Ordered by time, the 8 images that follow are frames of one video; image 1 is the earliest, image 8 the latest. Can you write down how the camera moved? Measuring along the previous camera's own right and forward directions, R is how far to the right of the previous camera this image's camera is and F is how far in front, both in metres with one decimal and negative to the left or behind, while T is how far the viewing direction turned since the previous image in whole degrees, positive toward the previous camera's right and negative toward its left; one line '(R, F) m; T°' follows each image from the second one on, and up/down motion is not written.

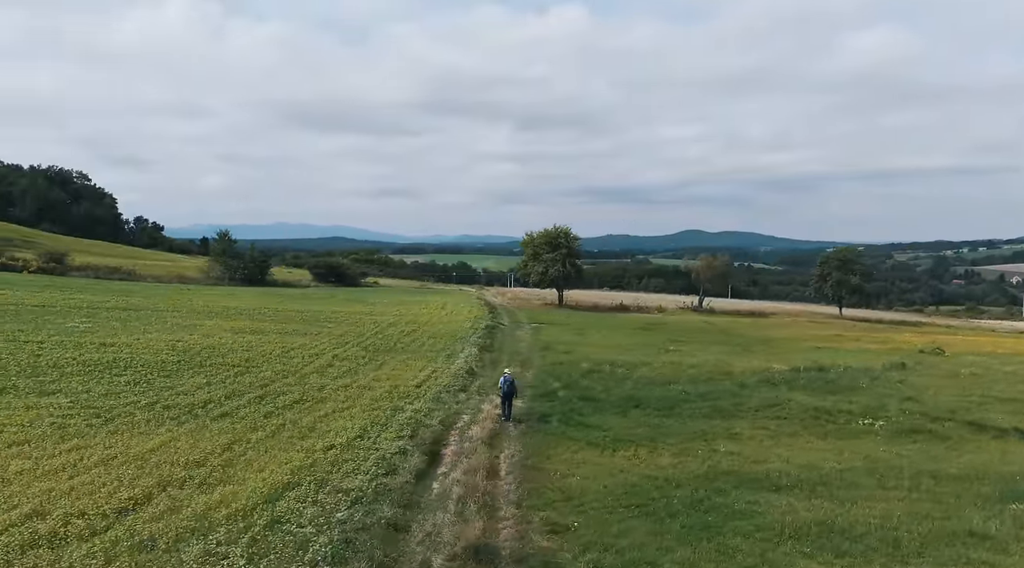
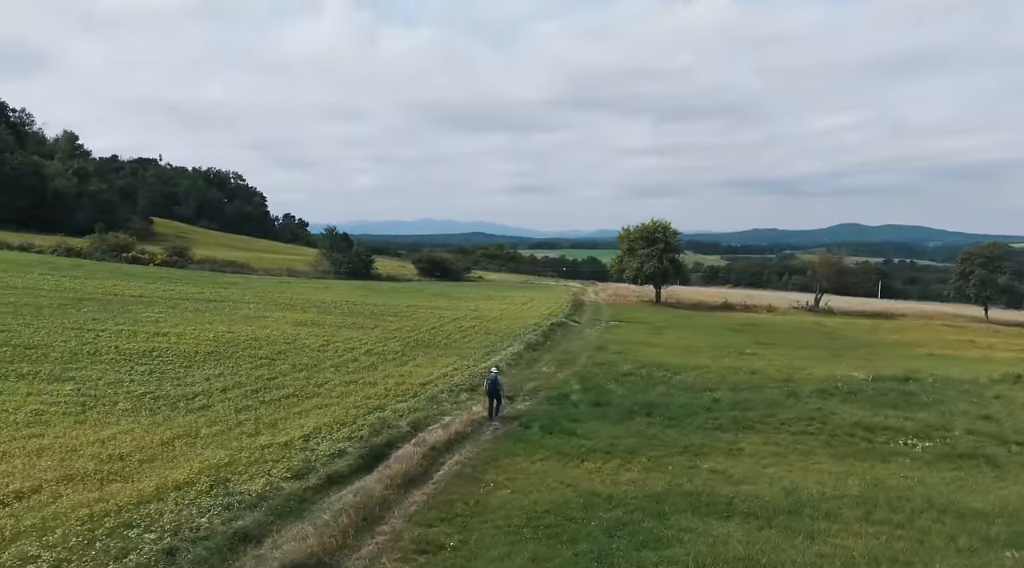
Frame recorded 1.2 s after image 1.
(+5.1, +1.8) m; -10°
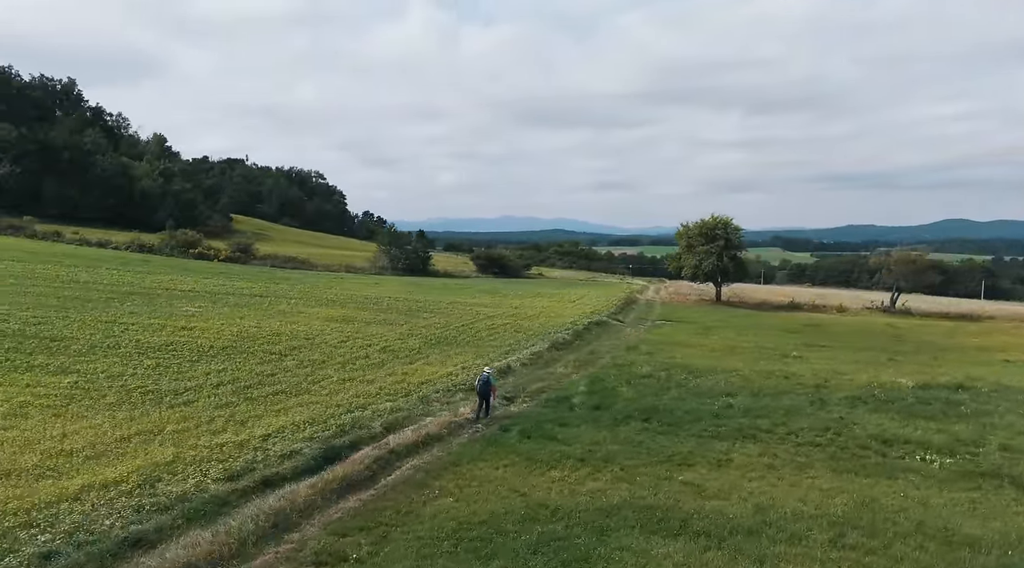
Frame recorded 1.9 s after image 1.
(+3.2, +1.1) m; -6°
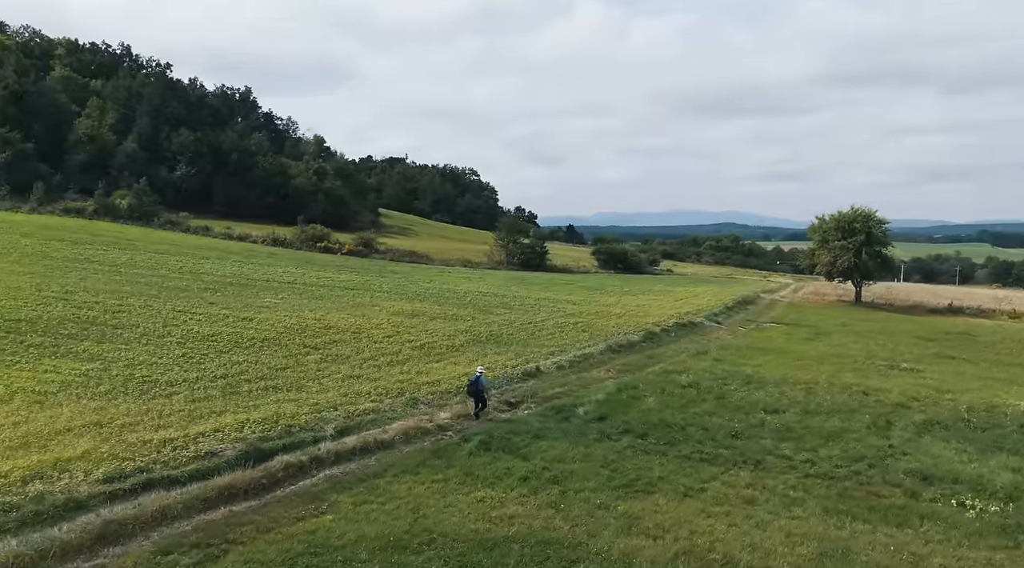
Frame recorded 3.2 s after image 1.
(+5.7, +2.8) m; -12°
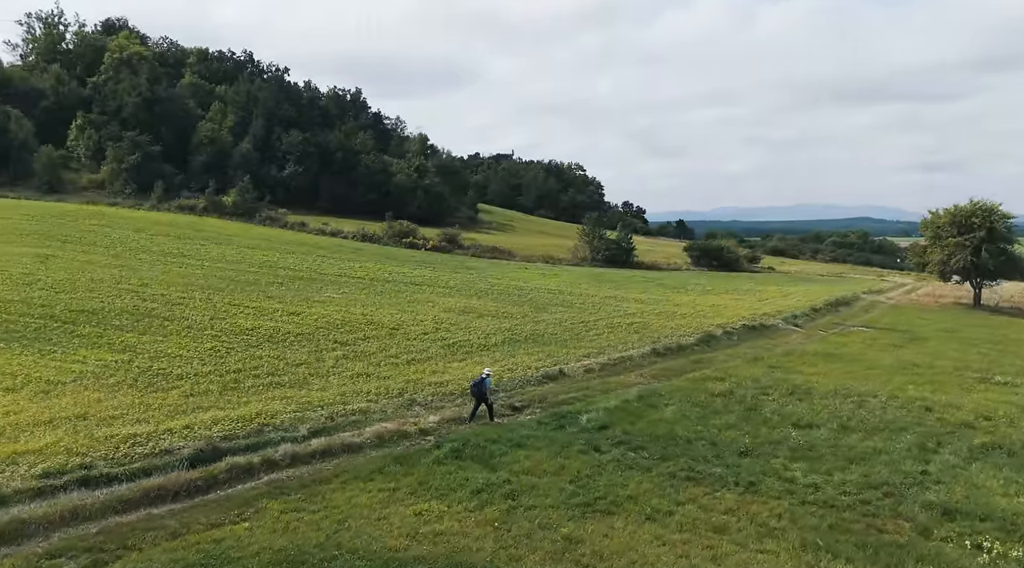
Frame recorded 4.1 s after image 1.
(+3.8, +1.6) m; -9°
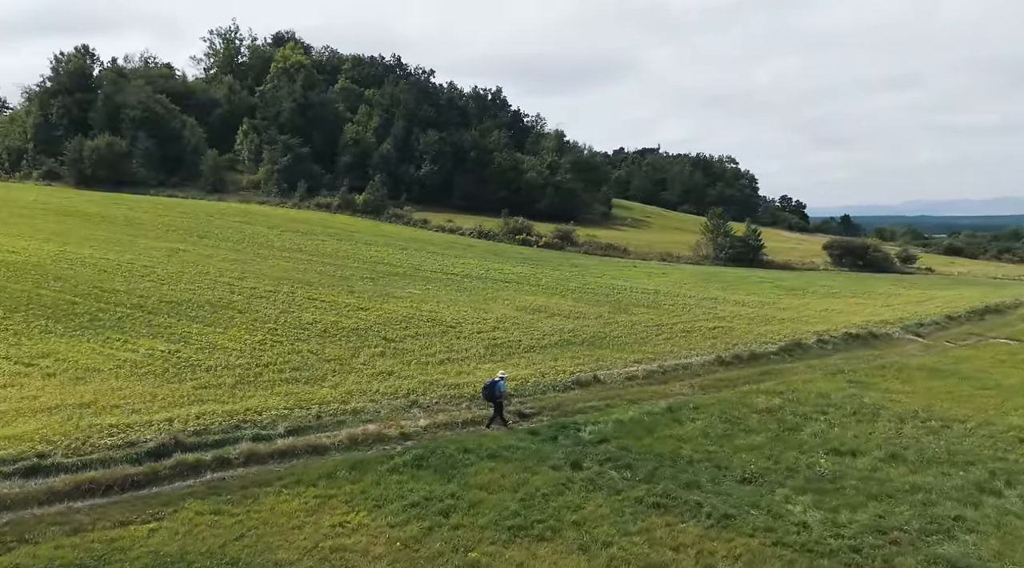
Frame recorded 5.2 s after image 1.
(+4.7, +1.9) m; -12°
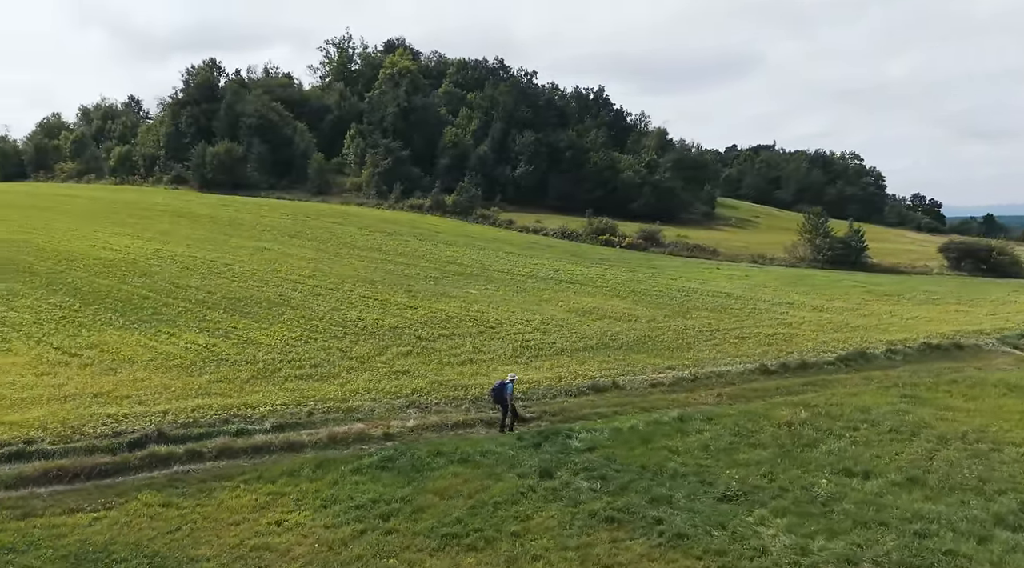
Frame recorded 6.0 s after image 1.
(+3.6, +0.9) m; -9°
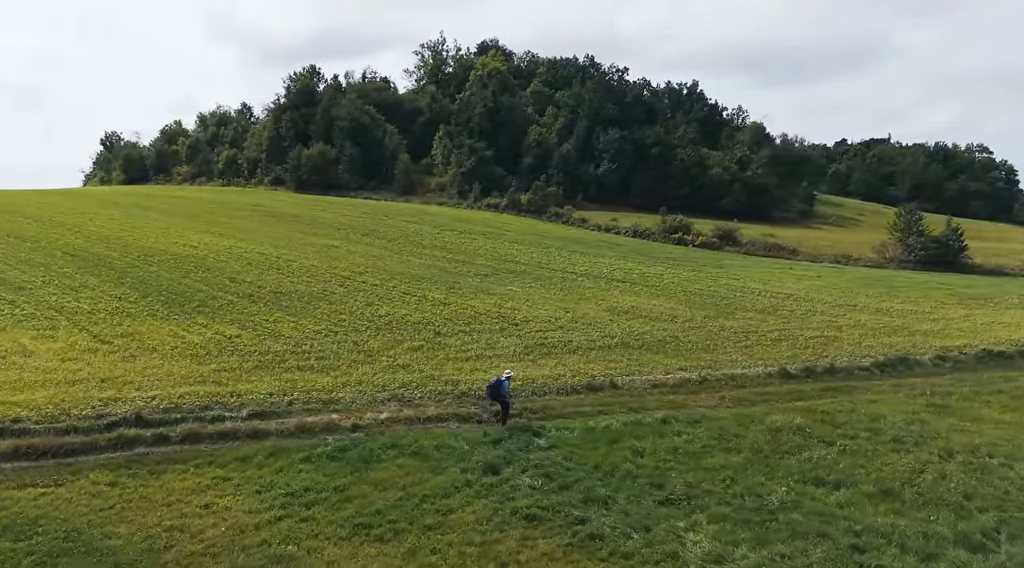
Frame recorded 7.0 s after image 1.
(+3.8, +0.5) m; -8°
